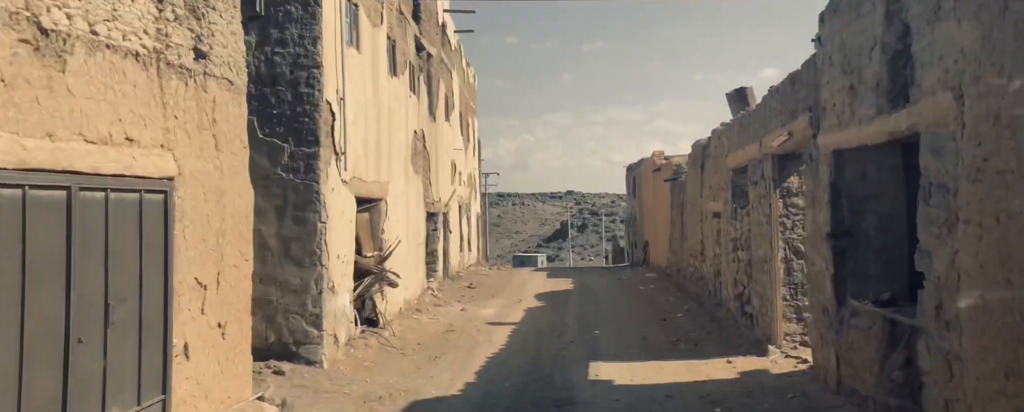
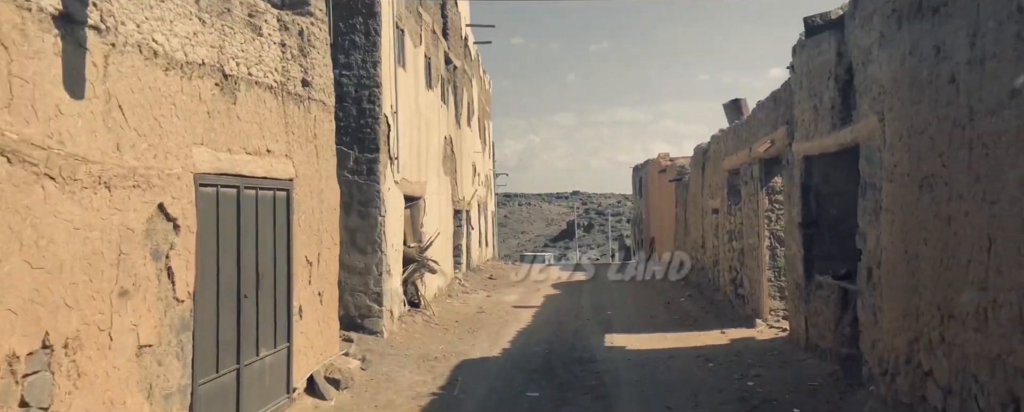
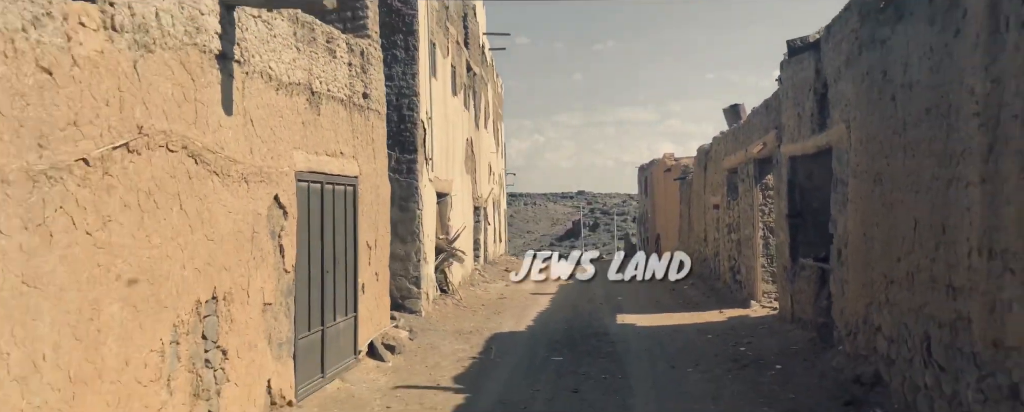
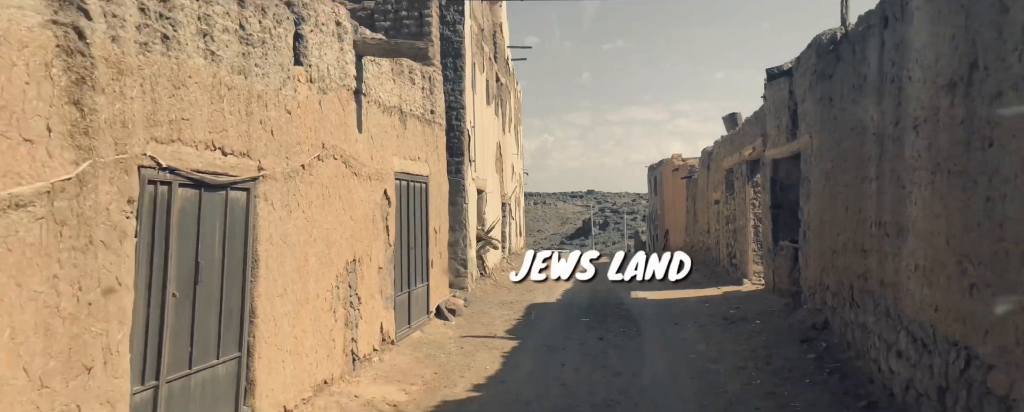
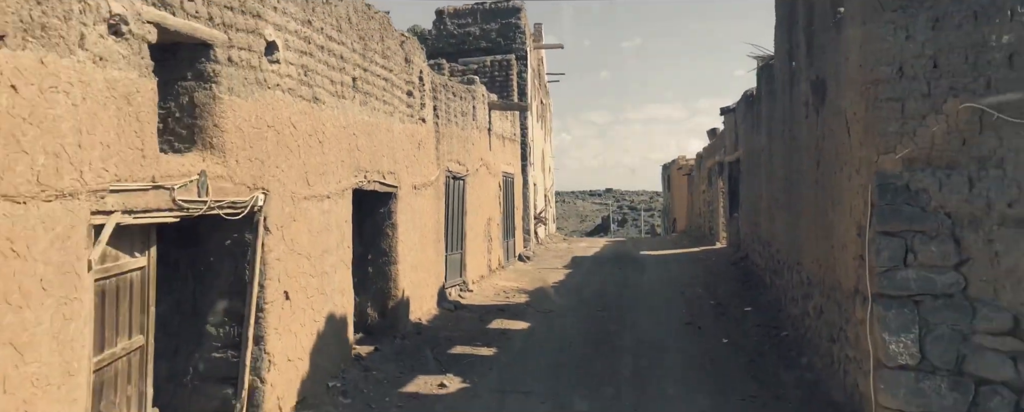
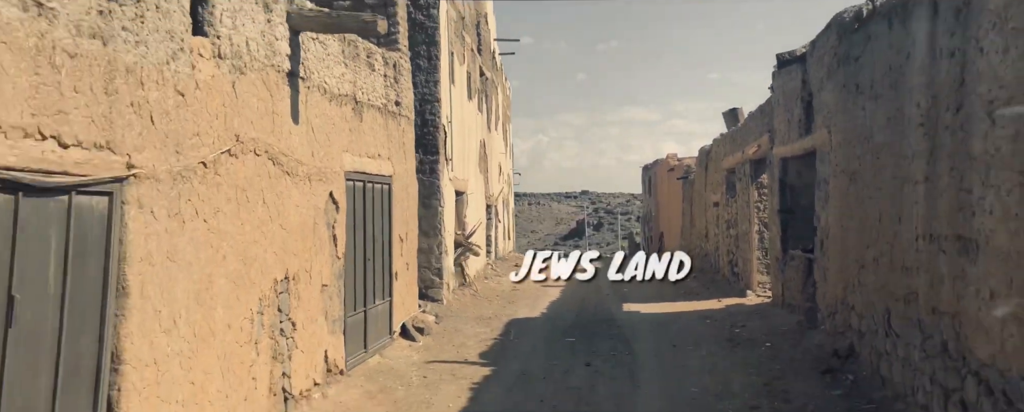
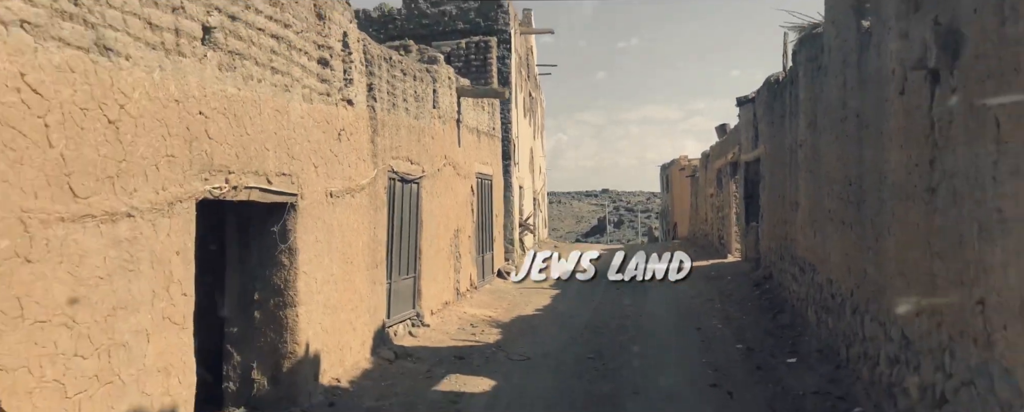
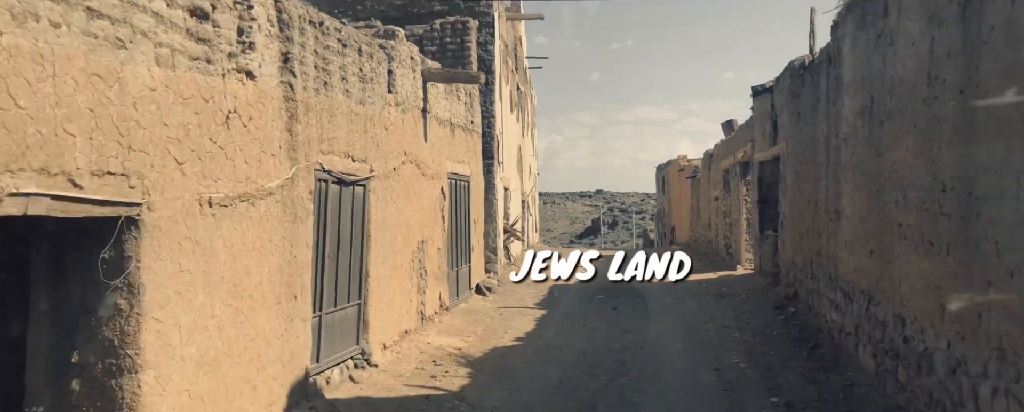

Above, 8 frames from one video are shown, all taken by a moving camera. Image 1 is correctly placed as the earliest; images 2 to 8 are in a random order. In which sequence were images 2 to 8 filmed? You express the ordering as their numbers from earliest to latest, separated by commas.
2, 3, 6, 4, 8, 7, 5
